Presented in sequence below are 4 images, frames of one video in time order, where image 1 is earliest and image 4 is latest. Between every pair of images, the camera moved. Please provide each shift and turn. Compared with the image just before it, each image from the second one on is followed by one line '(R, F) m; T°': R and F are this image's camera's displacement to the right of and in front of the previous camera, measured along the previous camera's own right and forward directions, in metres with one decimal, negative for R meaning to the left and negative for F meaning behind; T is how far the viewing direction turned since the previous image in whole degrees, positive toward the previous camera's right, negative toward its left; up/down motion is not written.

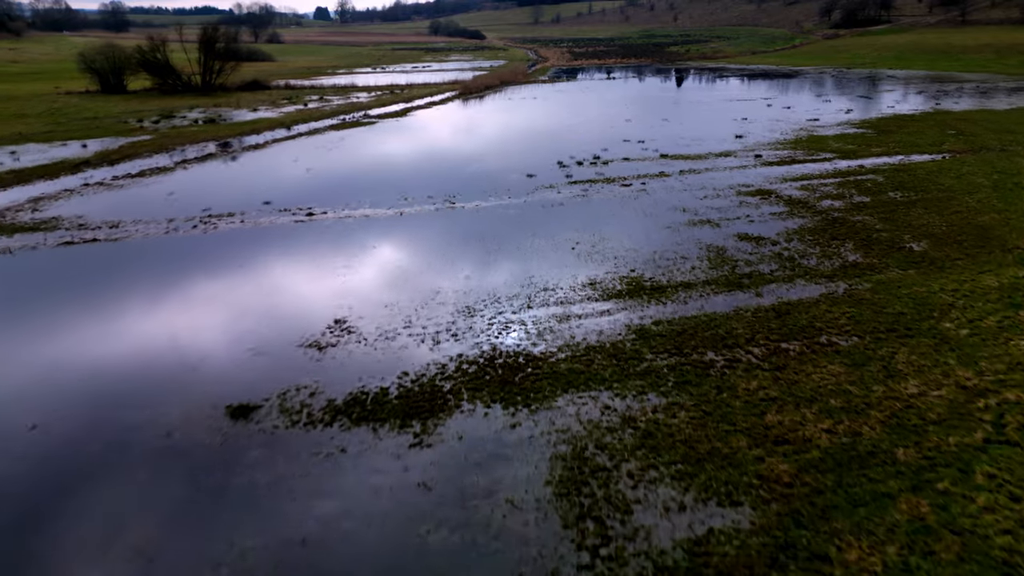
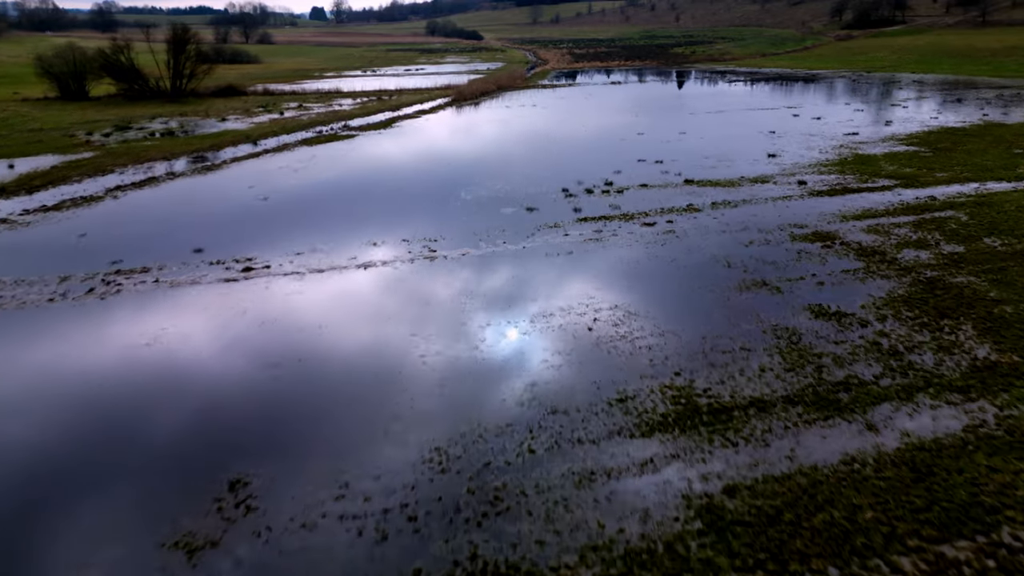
(+0.1, +2.9) m; 0°
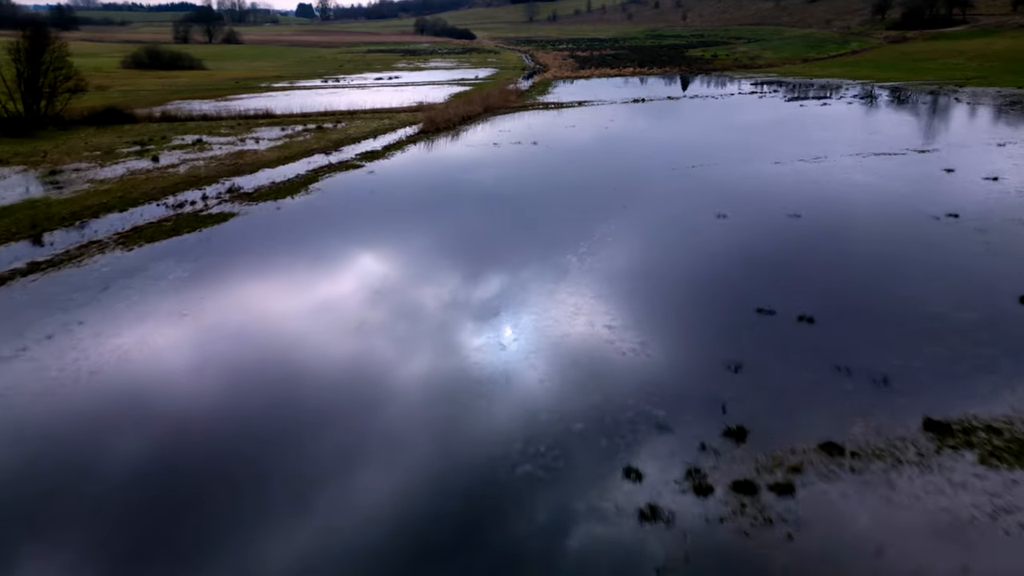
(+0.2, +9.3) m; 0°
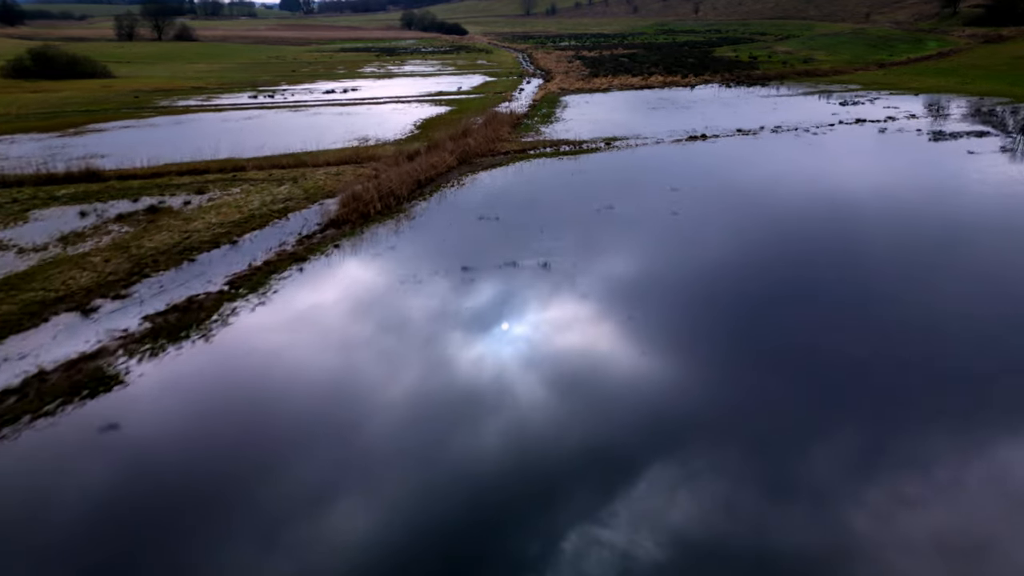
(+0.2, +10.9) m; 0°
